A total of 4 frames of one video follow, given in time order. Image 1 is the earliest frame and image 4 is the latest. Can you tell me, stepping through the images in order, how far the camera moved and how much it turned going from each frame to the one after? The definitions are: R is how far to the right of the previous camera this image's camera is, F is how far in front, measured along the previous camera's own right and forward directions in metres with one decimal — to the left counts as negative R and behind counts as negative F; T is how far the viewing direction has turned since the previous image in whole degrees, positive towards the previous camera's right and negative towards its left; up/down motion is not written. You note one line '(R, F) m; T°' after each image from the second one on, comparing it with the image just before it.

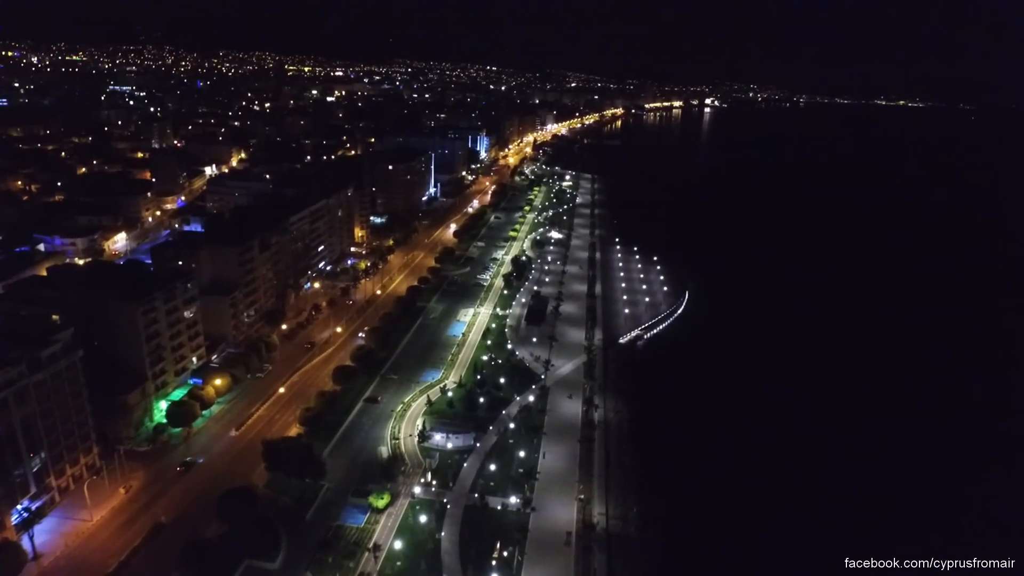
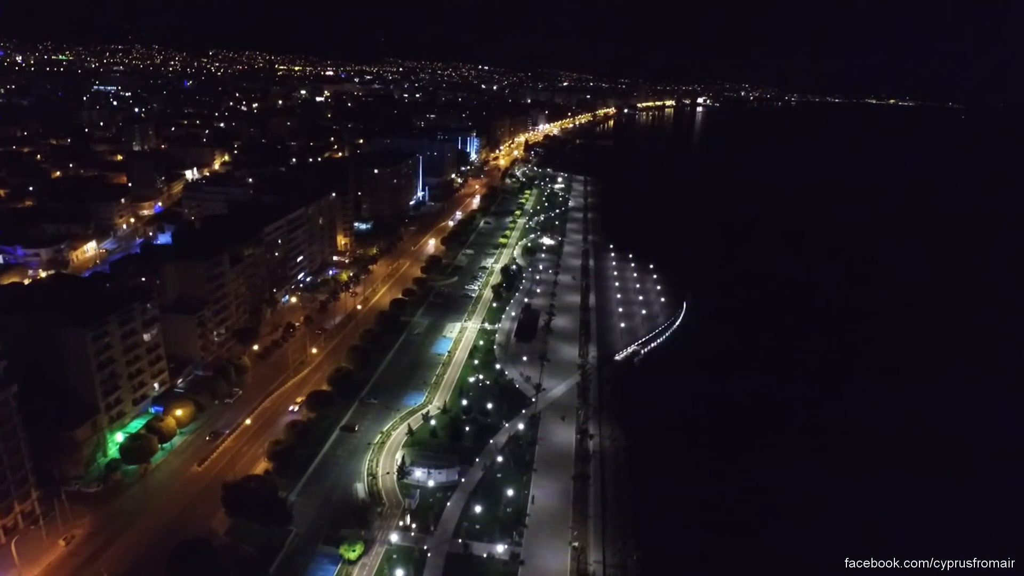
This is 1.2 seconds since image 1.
(+0.2, +2.4) m; +1°
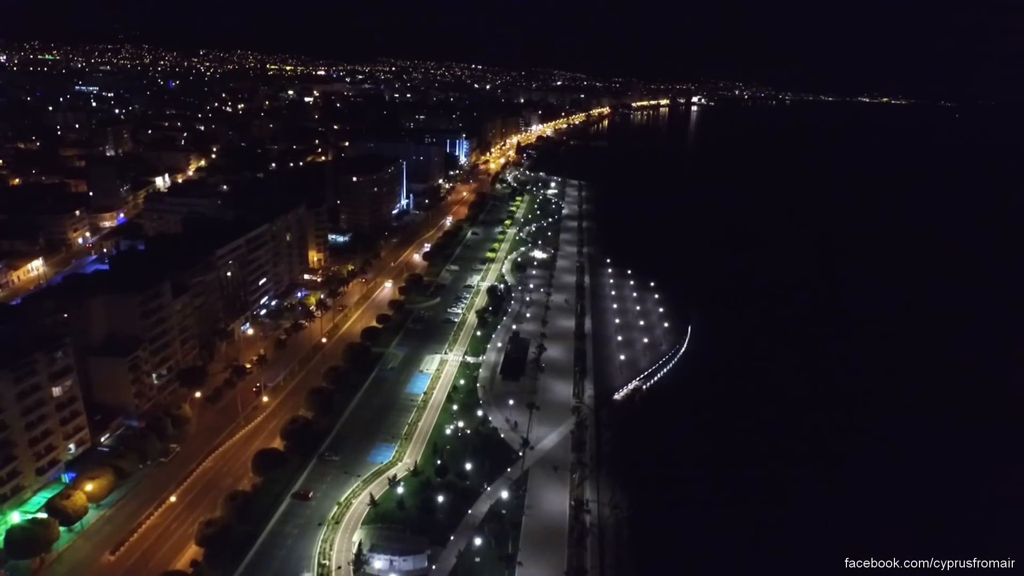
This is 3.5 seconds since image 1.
(+0.5, +4.8) m; 0°
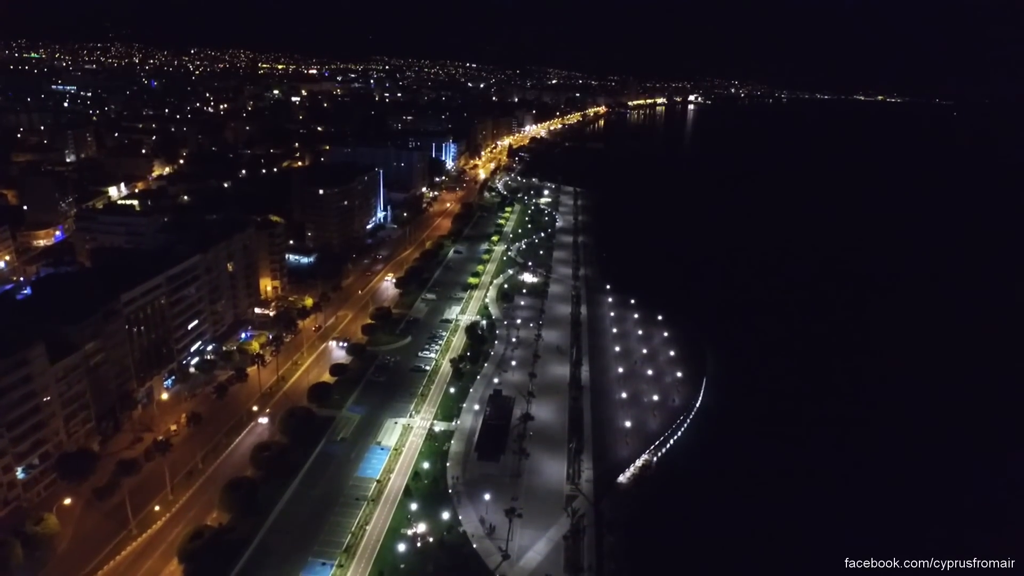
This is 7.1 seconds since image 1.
(+0.8, +7.3) m; 0°
